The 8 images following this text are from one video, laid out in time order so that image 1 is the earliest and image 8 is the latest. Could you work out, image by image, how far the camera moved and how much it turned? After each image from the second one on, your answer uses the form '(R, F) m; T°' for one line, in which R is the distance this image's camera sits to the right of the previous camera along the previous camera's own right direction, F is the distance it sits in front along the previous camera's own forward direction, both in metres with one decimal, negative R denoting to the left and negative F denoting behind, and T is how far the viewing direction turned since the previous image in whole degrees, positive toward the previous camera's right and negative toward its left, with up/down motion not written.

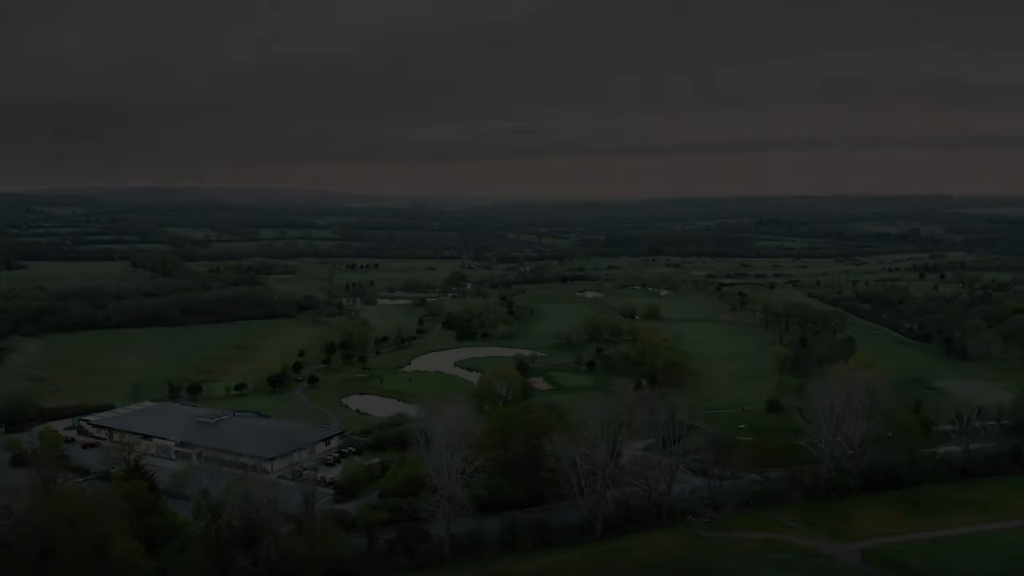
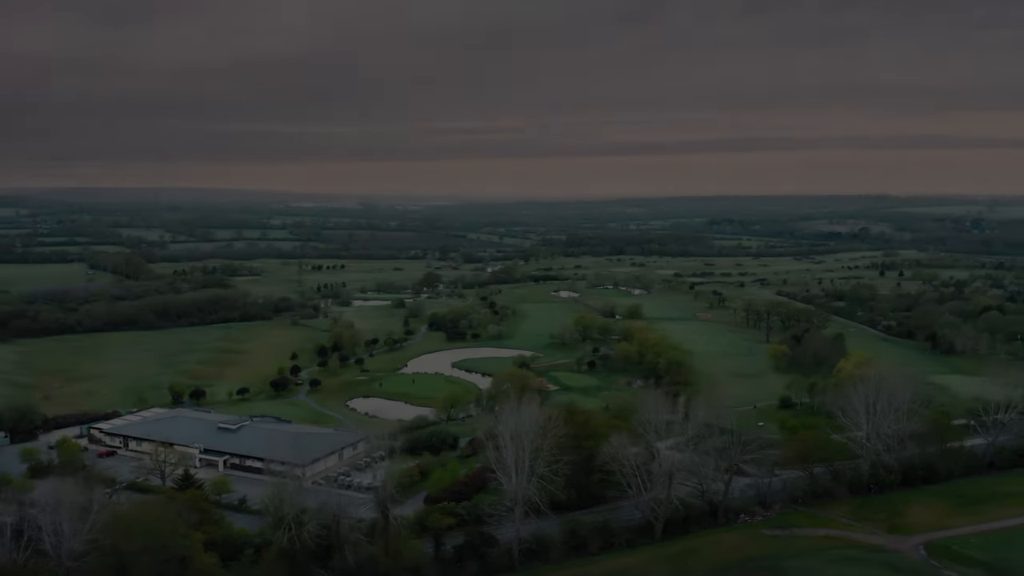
(-3.2, +0.4) m; +4°
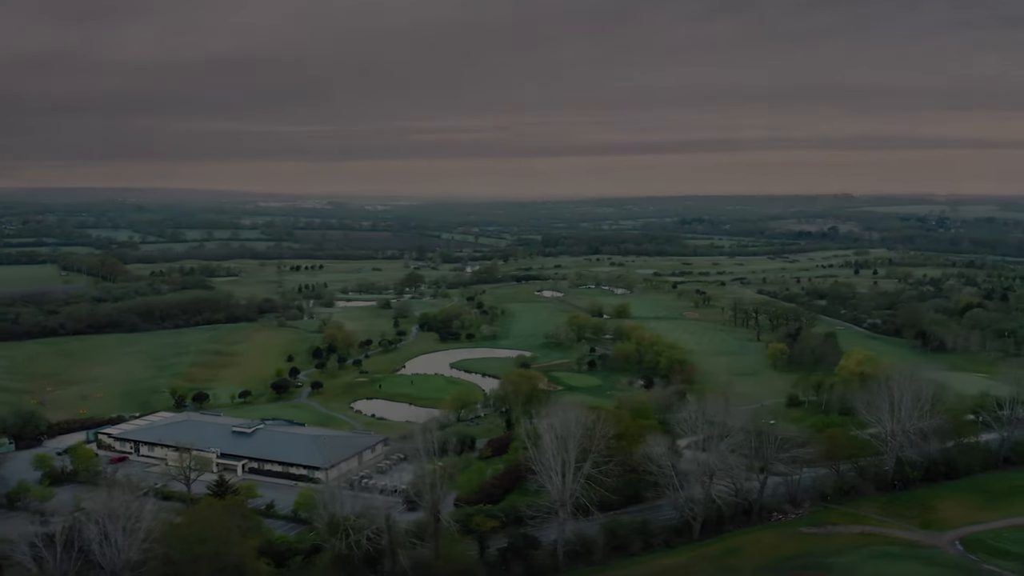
(-2.1, +0.2) m; +2°
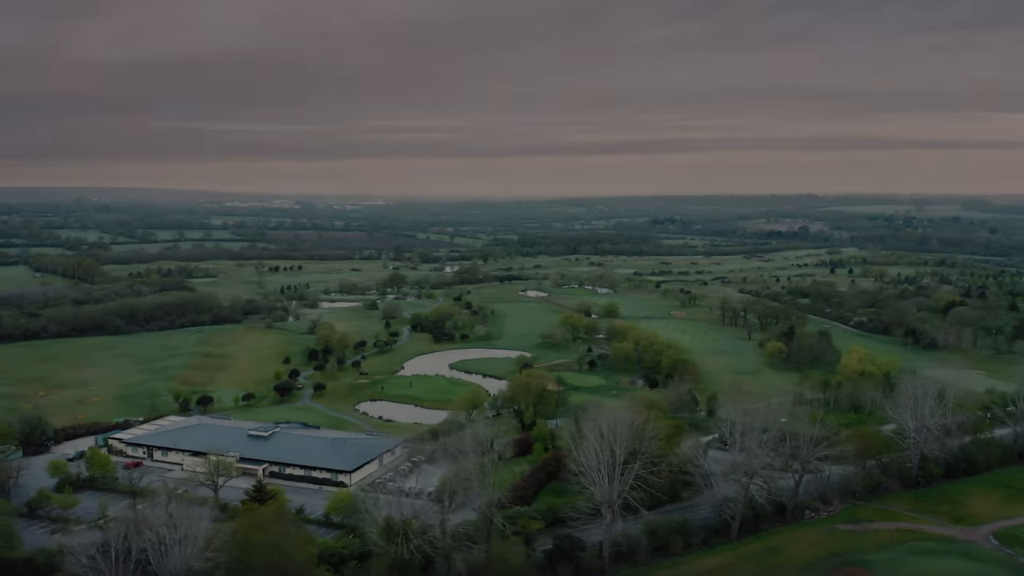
(-2.1, +0.2) m; +2°
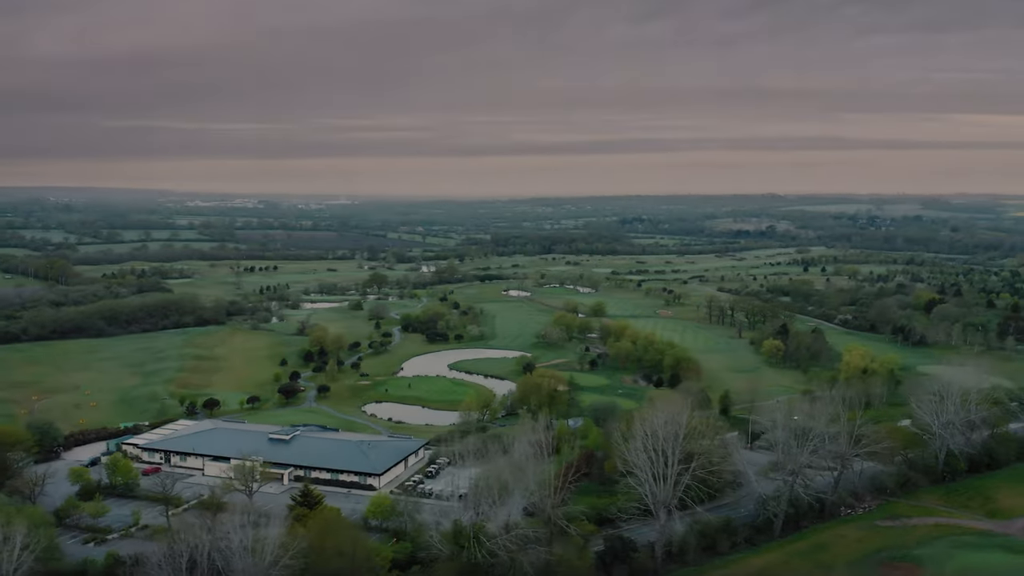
(-2.3, +0.2) m; +3°
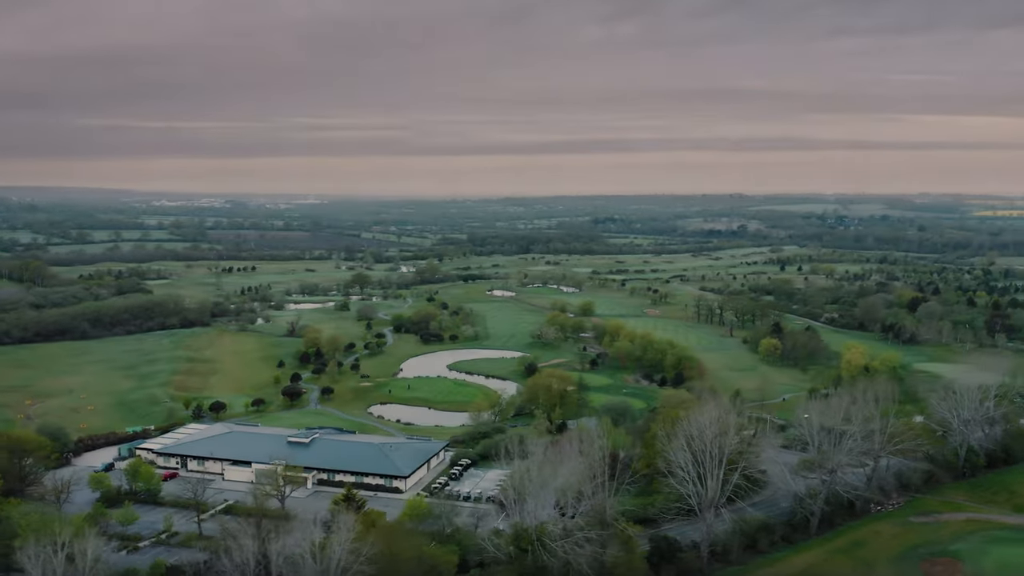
(-2.1, +0.2) m; +2°
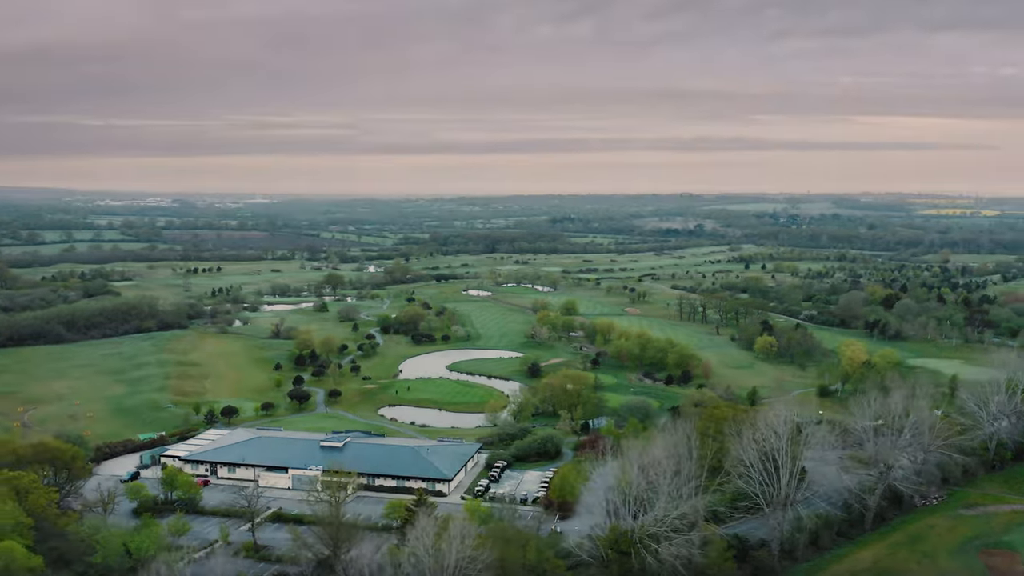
(-3.2, +0.4) m; +4°
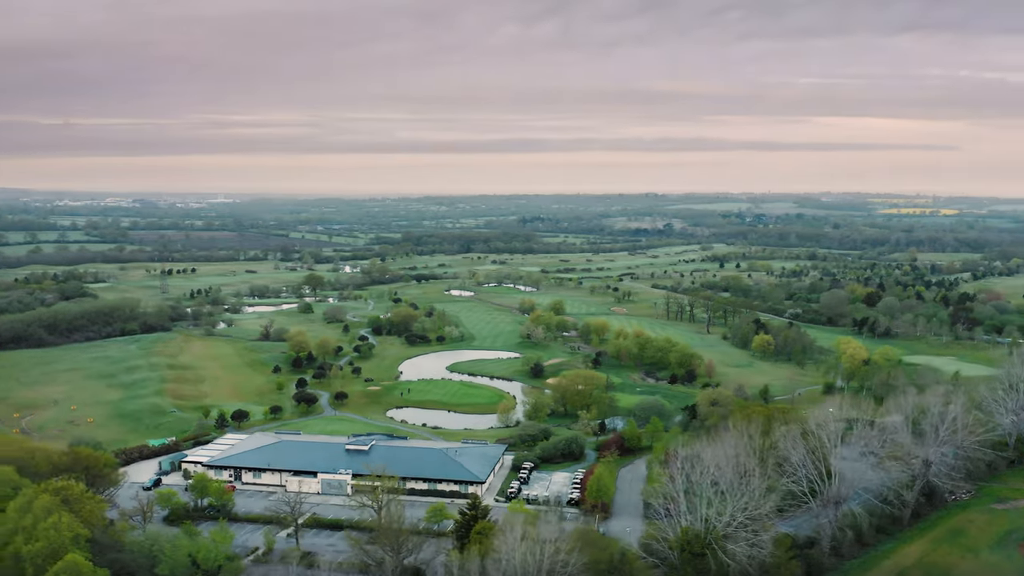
(-2.3, +0.3) m; +3°
